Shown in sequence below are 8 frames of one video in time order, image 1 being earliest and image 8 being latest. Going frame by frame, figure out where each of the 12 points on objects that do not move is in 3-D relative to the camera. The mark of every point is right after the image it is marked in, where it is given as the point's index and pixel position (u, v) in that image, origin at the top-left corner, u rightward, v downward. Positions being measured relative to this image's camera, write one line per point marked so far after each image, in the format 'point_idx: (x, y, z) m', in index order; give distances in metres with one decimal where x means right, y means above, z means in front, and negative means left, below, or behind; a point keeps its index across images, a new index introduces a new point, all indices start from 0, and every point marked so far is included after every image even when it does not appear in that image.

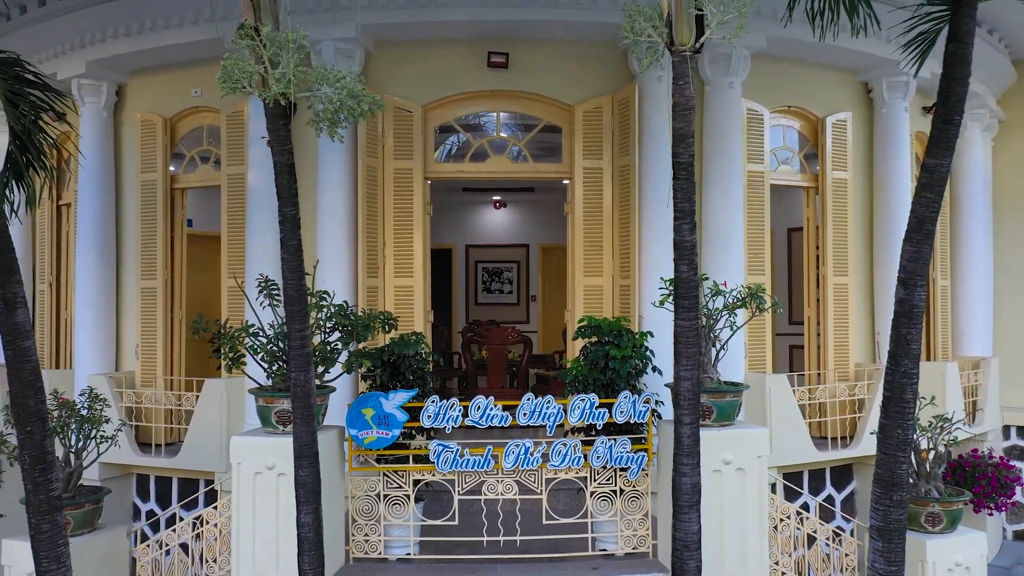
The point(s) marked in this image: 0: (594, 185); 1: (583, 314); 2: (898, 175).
0: (+0.7, +0.8, +6.5) m
1: (+0.6, -0.2, +6.6) m
2: (+3.4, +0.9, +7.3) m
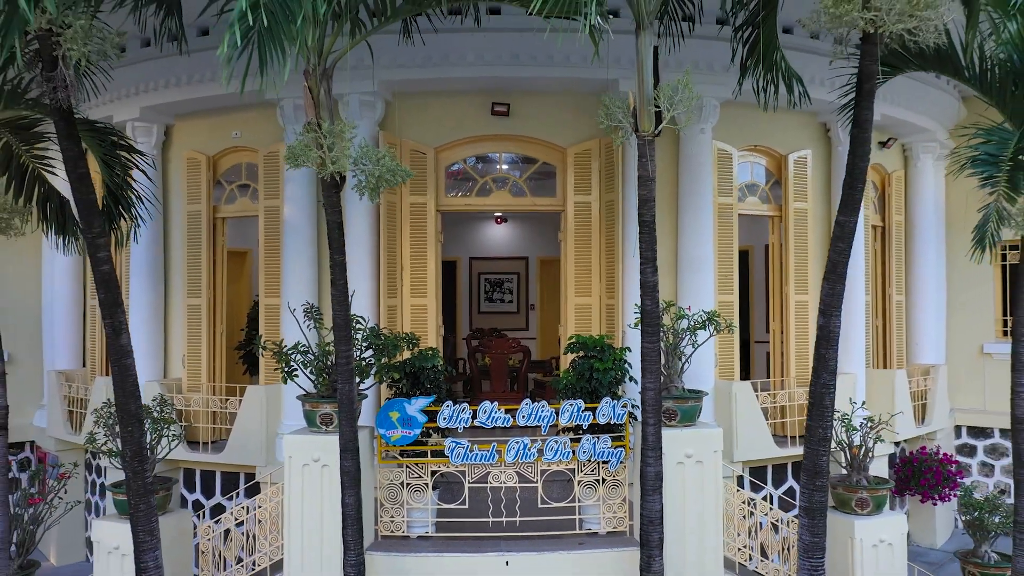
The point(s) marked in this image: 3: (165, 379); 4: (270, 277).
0: (+0.7, +0.7, +7.6) m
1: (+0.6, -0.4, +7.6) m
2: (+3.4, +0.8, +8.3) m
3: (-3.4, -0.9, +8.1) m
4: (-2.3, +0.1, +7.8) m
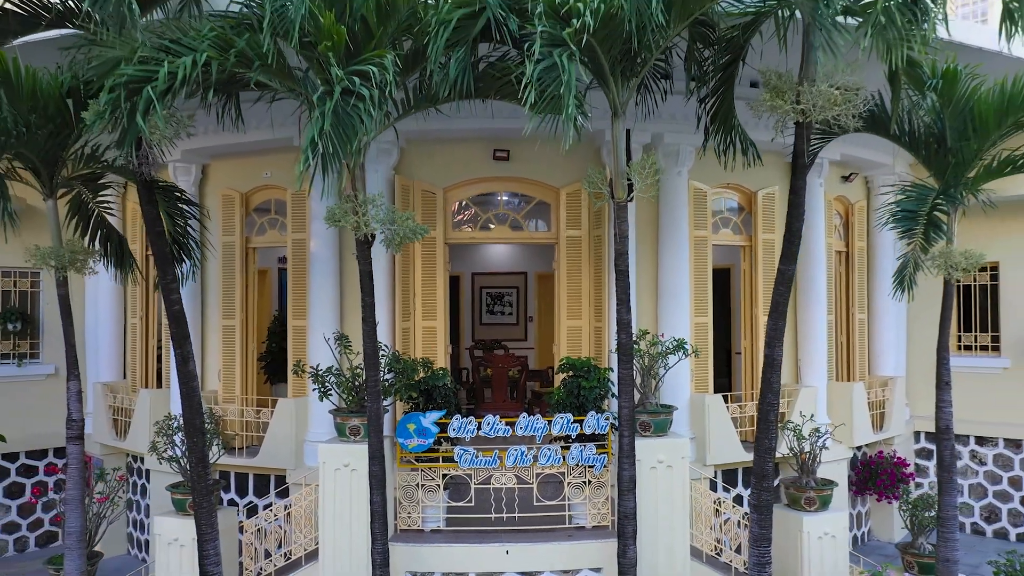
0: (+0.7, +0.4, +8.6) m
1: (+0.6, -0.6, +8.6) m
2: (+3.4, +0.5, +9.3) m
3: (-3.4, -1.1, +9.1) m
4: (-2.3, -0.1, +8.8) m
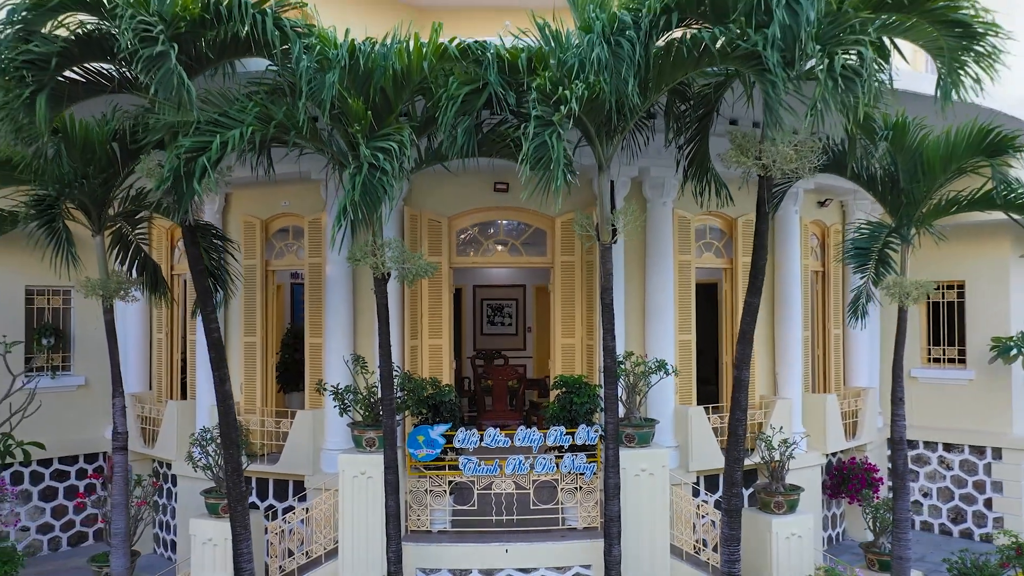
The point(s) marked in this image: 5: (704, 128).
0: (+0.6, +0.2, +9.4) m
1: (+0.6, -0.9, +9.4) m
2: (+3.4, +0.3, +10.1) m
3: (-3.5, -1.4, +9.9) m
4: (-2.3, -0.4, +9.6) m
5: (+1.6, +1.4, +6.9) m
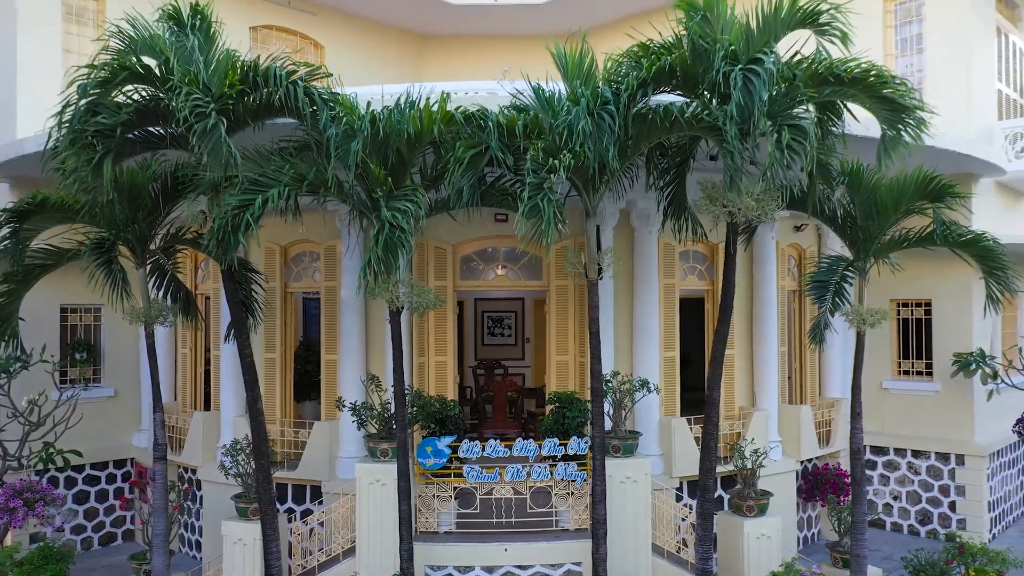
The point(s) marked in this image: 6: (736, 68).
0: (+0.6, -0.1, +10.2) m
1: (+0.5, -1.2, +10.2) m
2: (+3.4, 0.0, +10.9) m
3: (-3.5, -1.6, +10.8) m
4: (-2.3, -0.7, +10.5) m
5: (+1.6, +1.1, +7.8) m
6: (+1.7, +1.6, +6.3) m
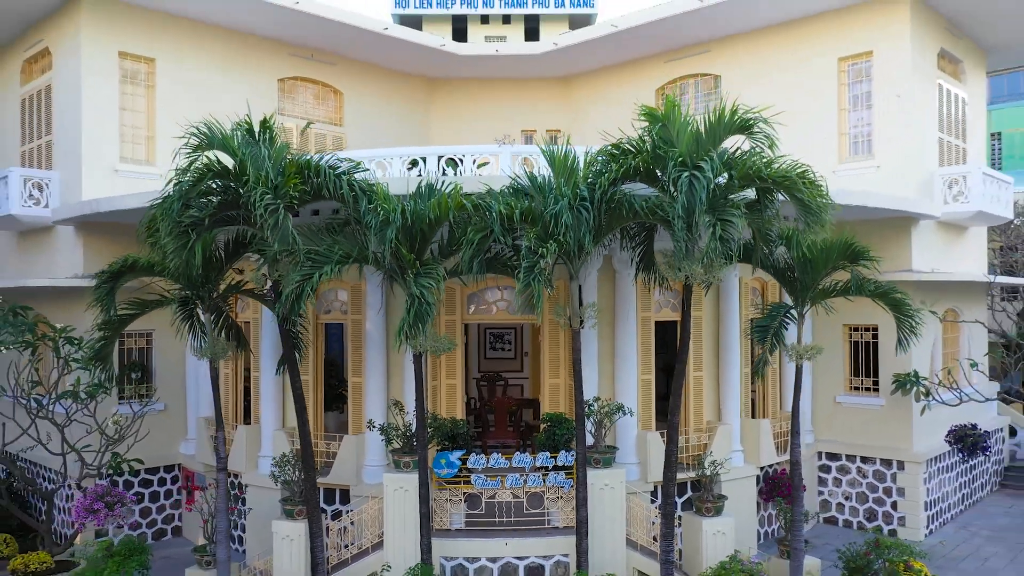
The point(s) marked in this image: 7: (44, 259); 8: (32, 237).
0: (+0.6, -0.6, +12.0) m
1: (+0.5, -1.6, +12.0) m
2: (+3.4, -0.5, +12.7) m
3: (-3.5, -2.1, +12.6) m
4: (-2.3, -1.1, +12.3) m
5: (+1.6, +0.6, +9.6) m
6: (+1.7, +1.1, +8.1) m
7: (-8.3, +0.5, +14.6) m
8: (-8.8, +0.9, +15.0) m
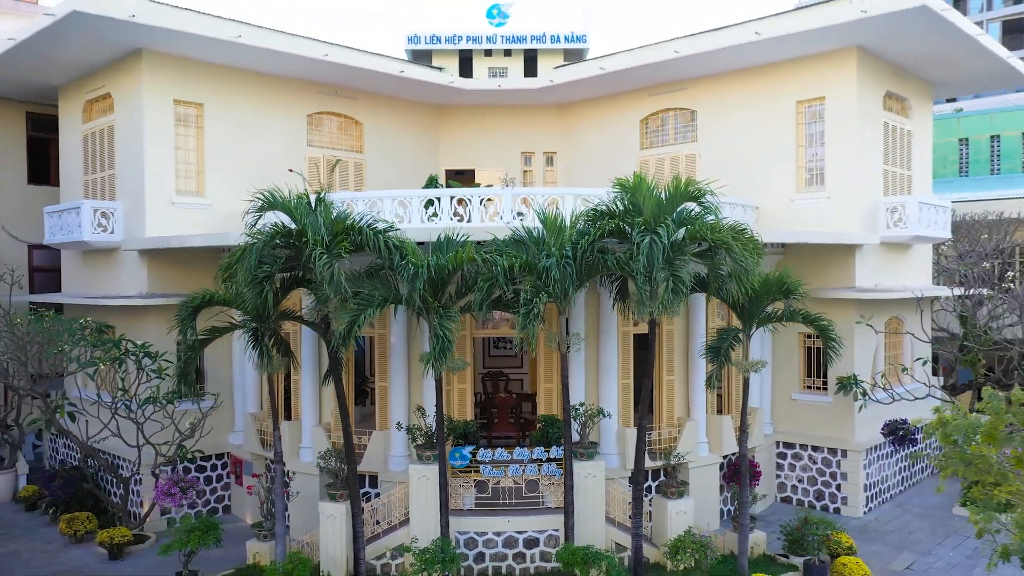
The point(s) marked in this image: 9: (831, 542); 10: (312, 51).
0: (+0.6, -0.9, +14.4) m
1: (+0.6, -2.0, +14.4) m
2: (+3.4, -0.8, +15.1) m
3: (-3.5, -2.5, +15.0) m
4: (-2.3, -1.5, +14.6) m
5: (+1.6, +0.2, +11.9) m
6: (+1.7, +0.7, +10.4) m
7: (-8.3, +0.3, +16.9) m
8: (-8.8, +0.7, +17.3) m
9: (+5.0, -4.0, +12.8) m
10: (-4.0, +4.8, +16.6) m
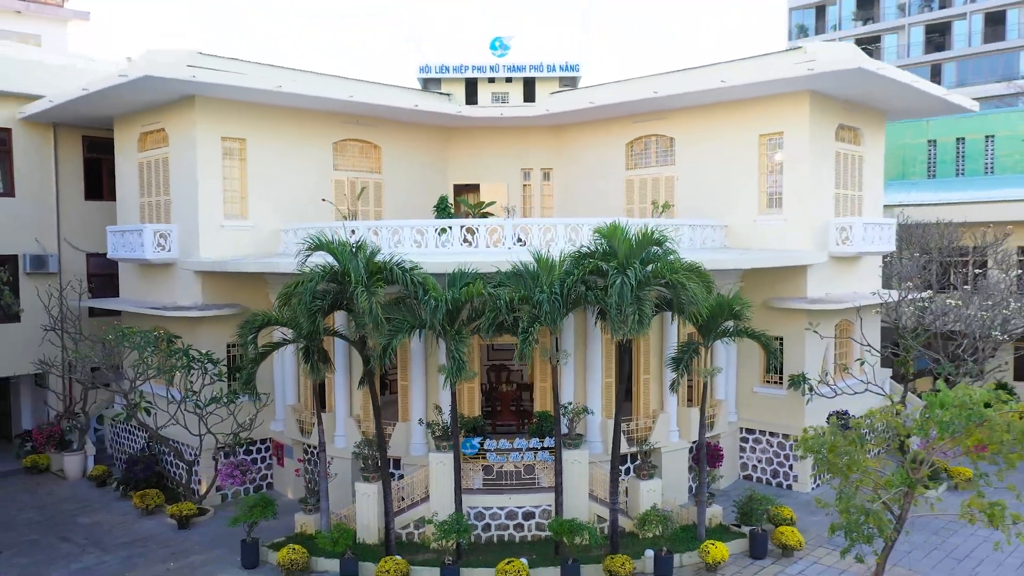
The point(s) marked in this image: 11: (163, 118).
0: (+0.7, -1.2, +17.1) m
1: (+0.6, -2.3, +17.2) m
2: (+3.4, -1.1, +17.8) m
3: (-3.4, -2.8, +17.8) m
4: (-2.3, -1.8, +17.4) m
5: (+1.6, -0.2, +14.6) m
6: (+1.7, +0.2, +13.0) m
7: (-8.3, 0.0, +19.6) m
8: (-8.8, +0.5, +20.0) m
9: (+5.0, -4.3, +15.7) m
10: (-4.0, +4.5, +19.1) m
11: (-8.1, +3.9, +19.1) m
